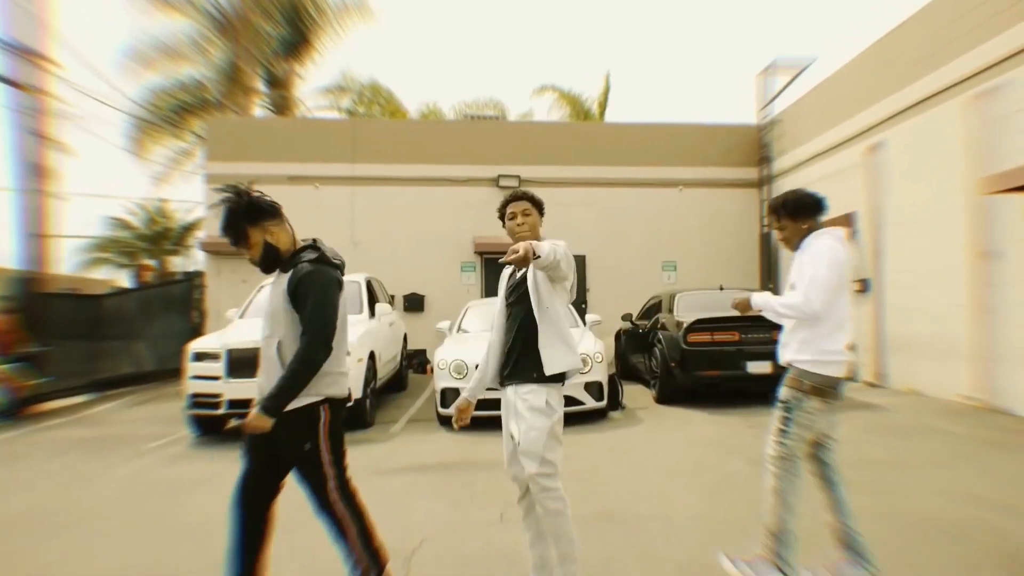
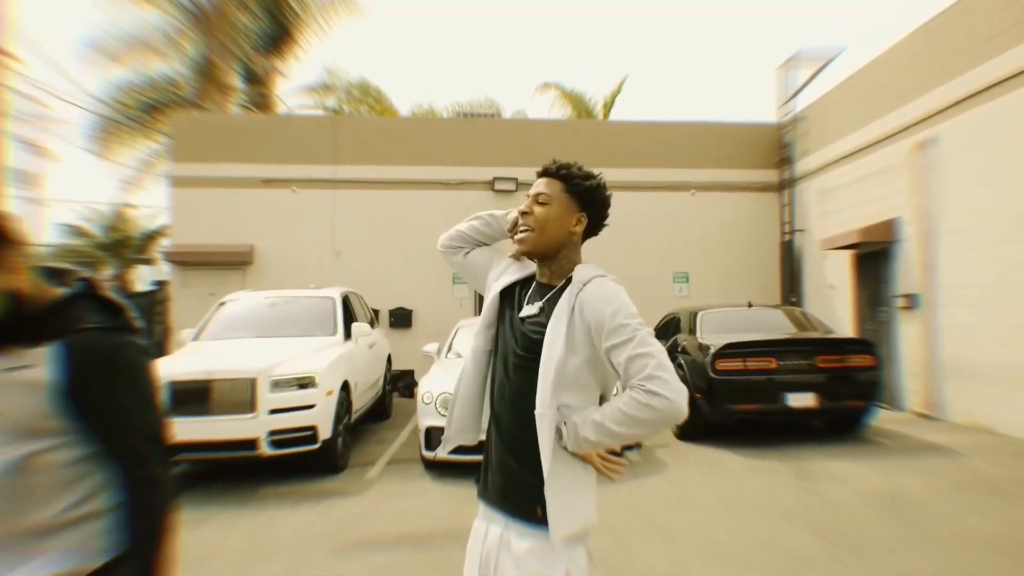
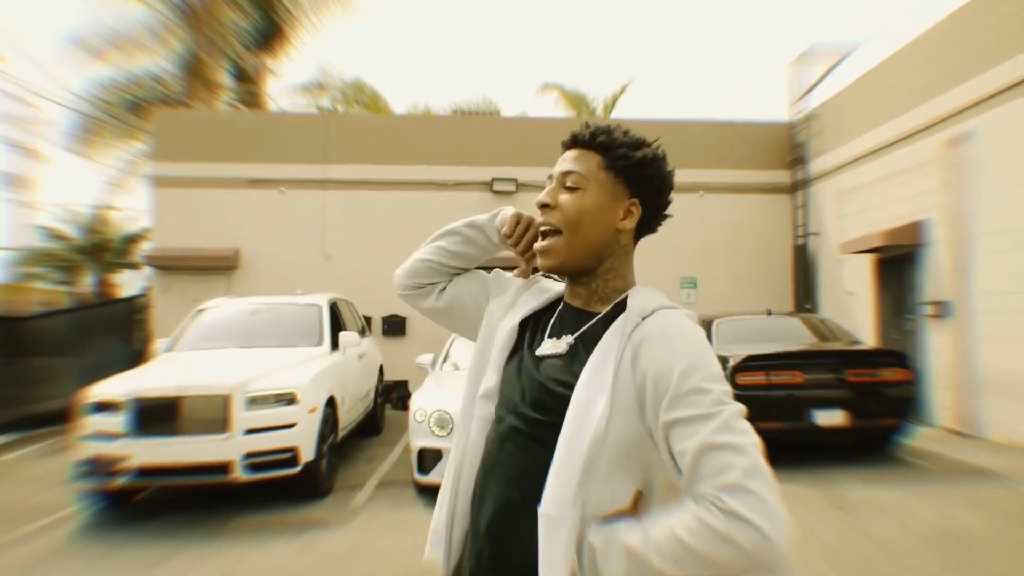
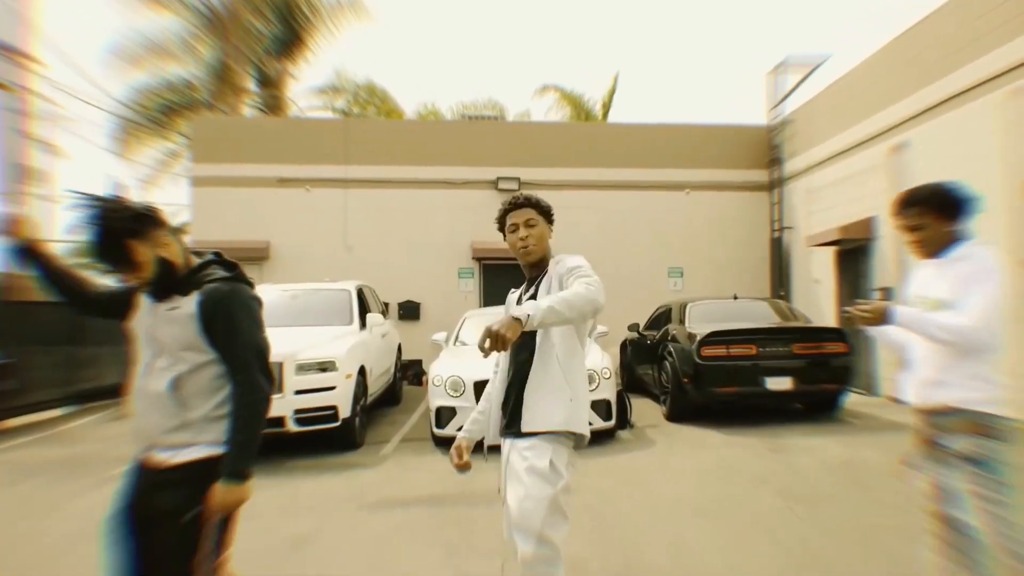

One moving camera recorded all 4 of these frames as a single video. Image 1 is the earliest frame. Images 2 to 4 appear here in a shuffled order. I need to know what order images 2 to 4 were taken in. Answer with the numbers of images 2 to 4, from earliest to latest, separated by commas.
4, 2, 3
